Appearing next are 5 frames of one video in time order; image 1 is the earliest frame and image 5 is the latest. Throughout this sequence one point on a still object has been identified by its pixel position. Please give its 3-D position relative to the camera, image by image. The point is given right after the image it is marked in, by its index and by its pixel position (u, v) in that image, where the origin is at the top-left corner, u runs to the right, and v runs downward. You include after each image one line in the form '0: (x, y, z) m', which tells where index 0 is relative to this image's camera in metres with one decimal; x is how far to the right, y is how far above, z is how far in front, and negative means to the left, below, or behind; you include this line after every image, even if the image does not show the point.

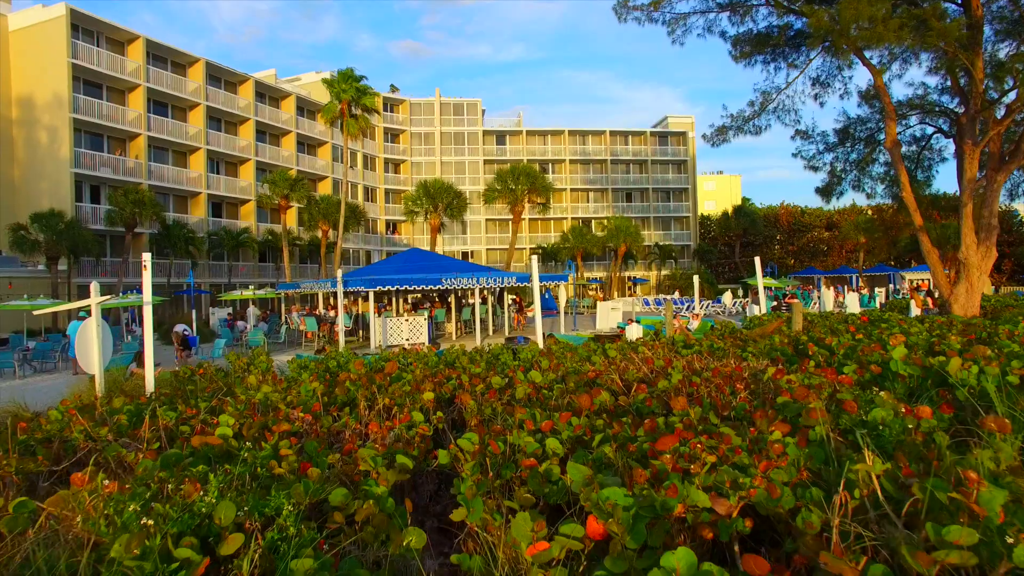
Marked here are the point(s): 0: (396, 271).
0: (-3.5, +0.5, +19.2) m
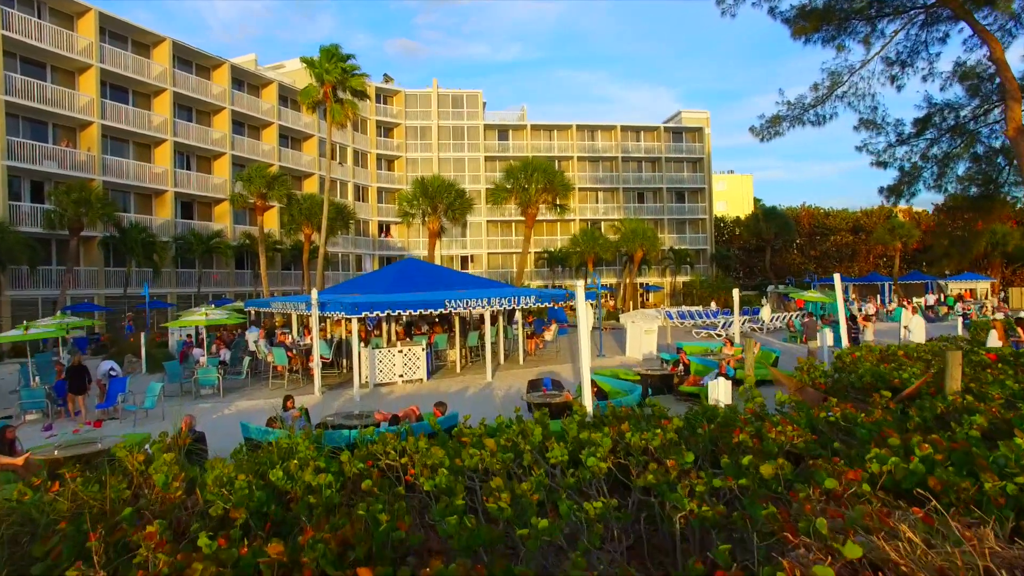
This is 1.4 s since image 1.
0: (-3.1, 0.0, +15.6) m
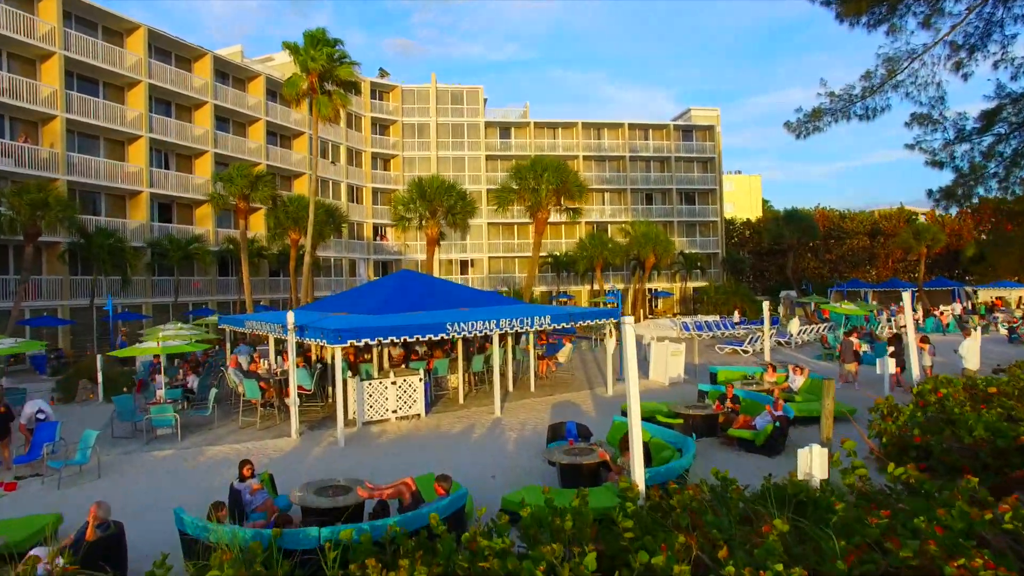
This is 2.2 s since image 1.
0: (-2.8, -0.4, +13.4) m
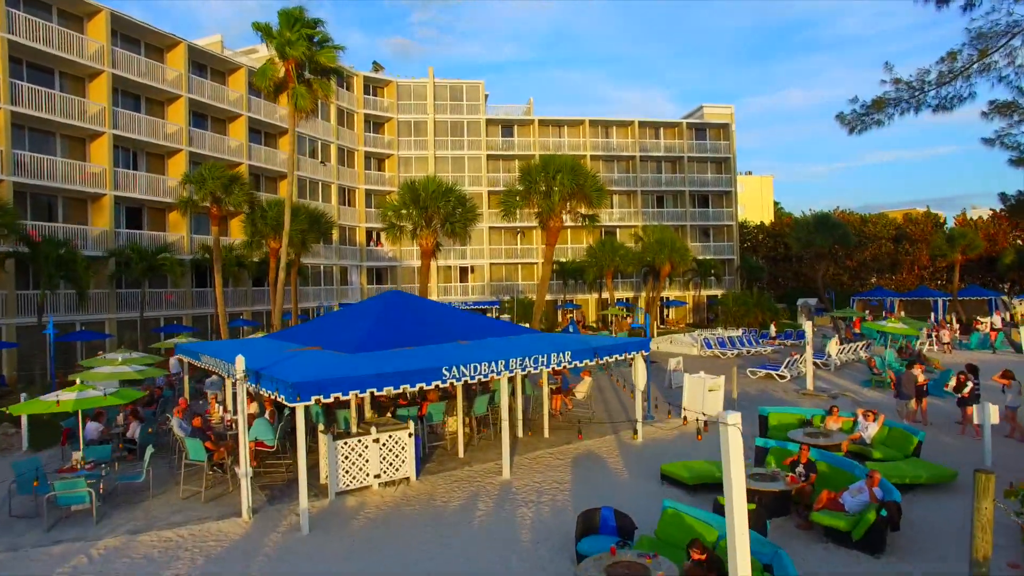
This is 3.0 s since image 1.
0: (-2.6, -0.9, +10.8) m
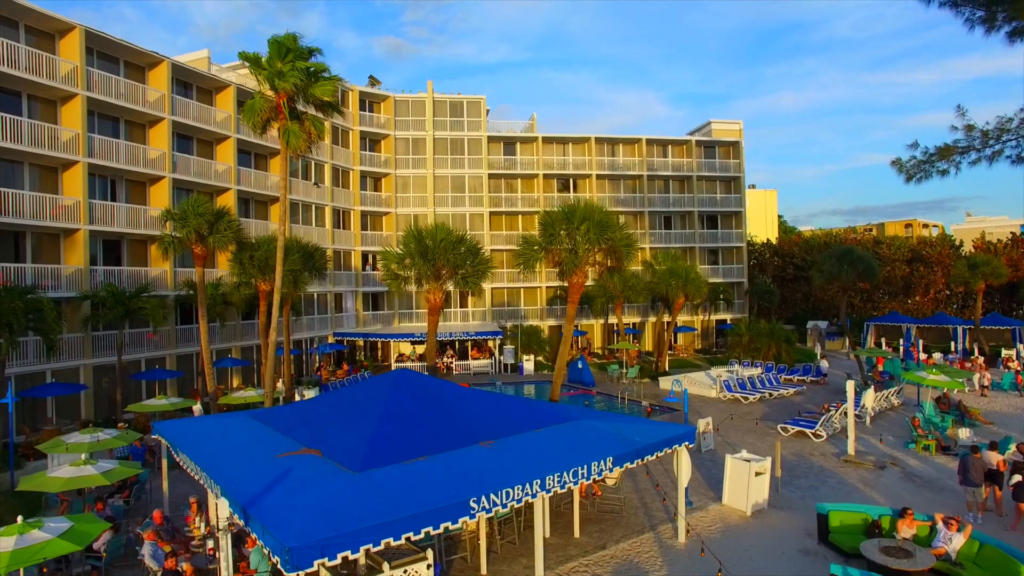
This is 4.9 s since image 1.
0: (-2.1, -2.3, +9.1) m
